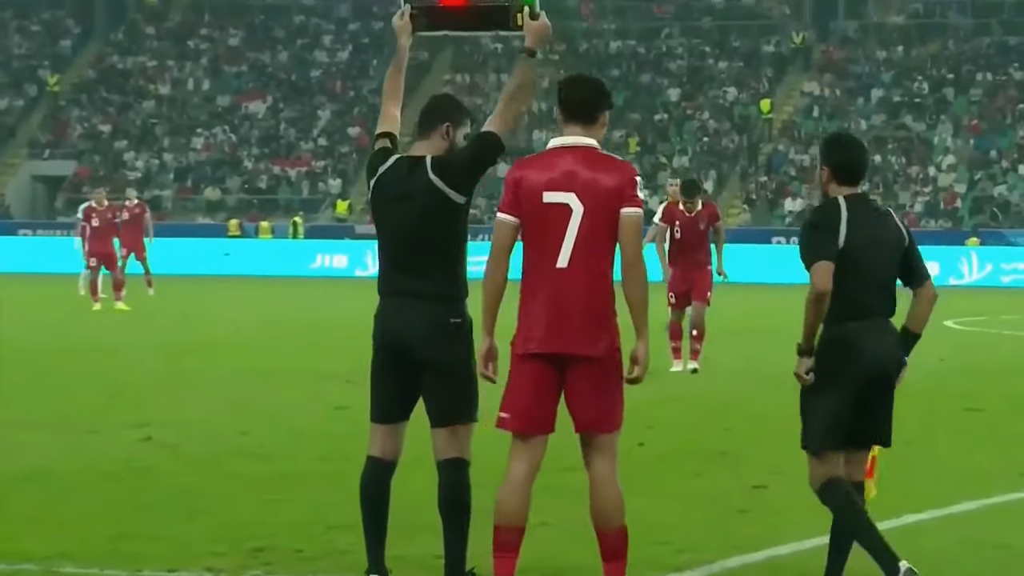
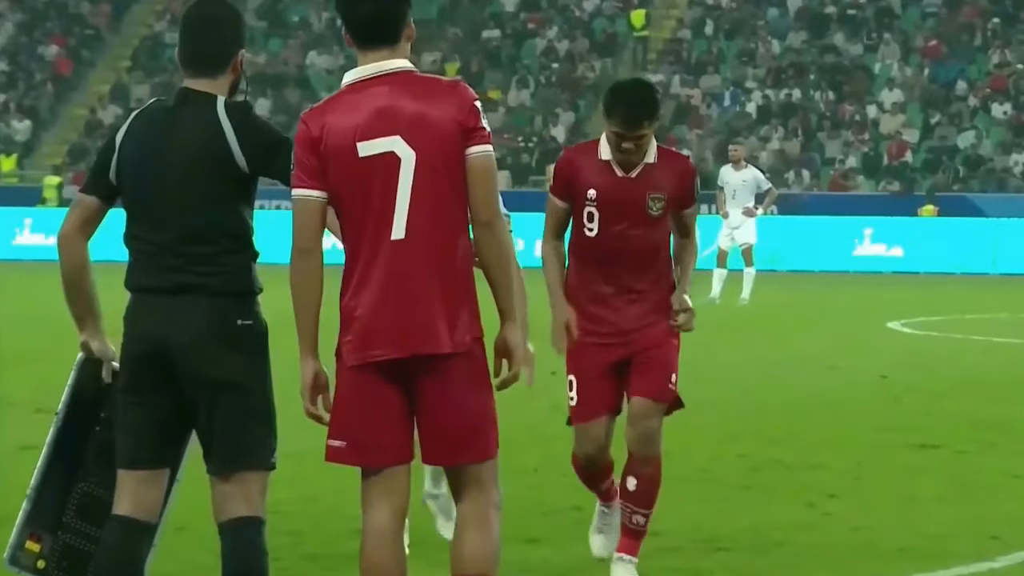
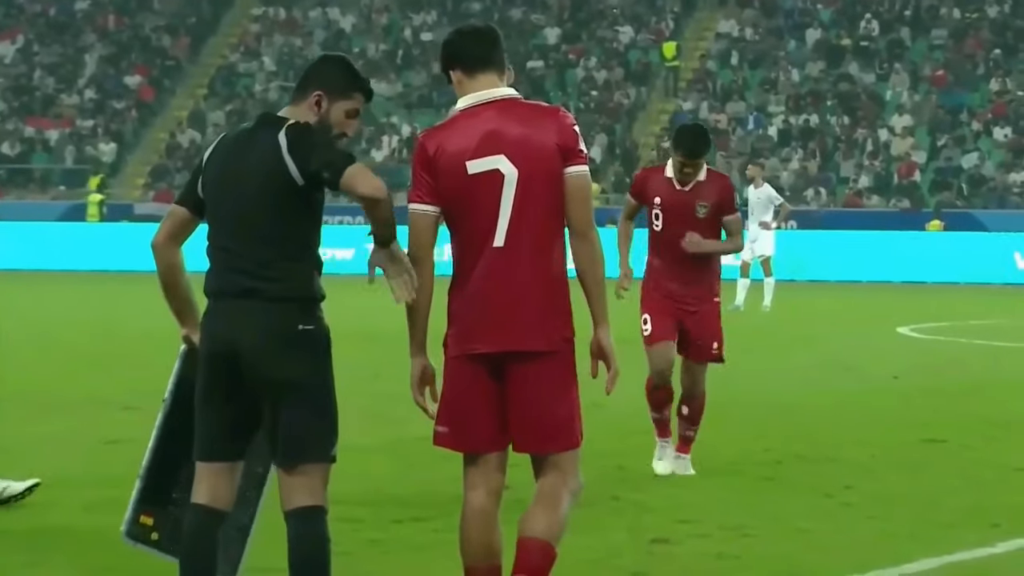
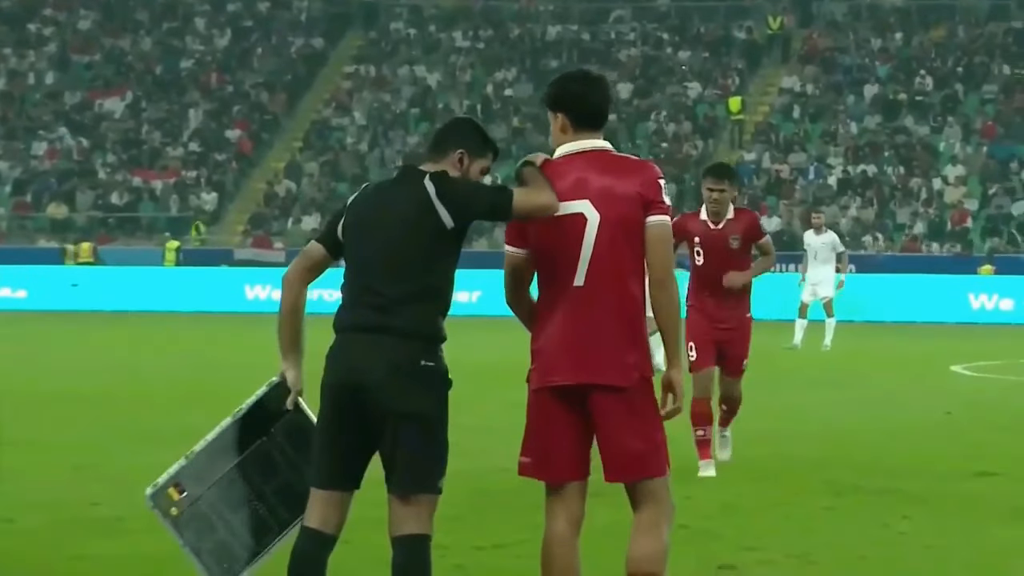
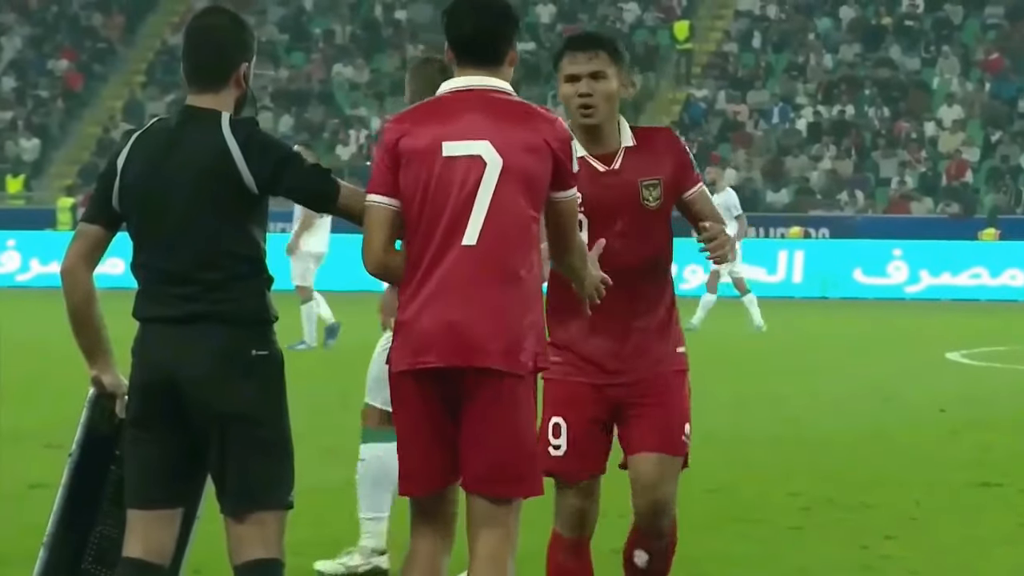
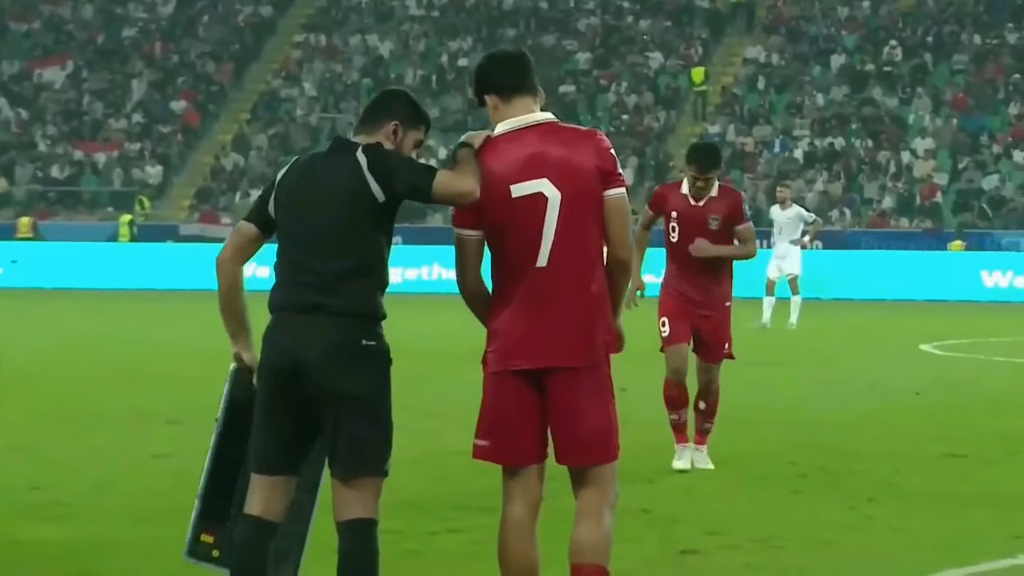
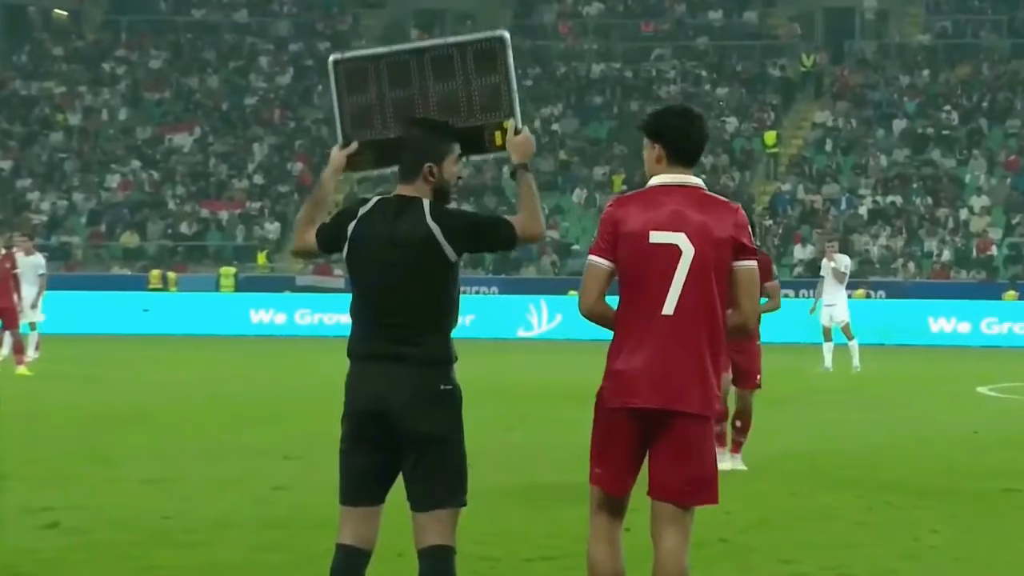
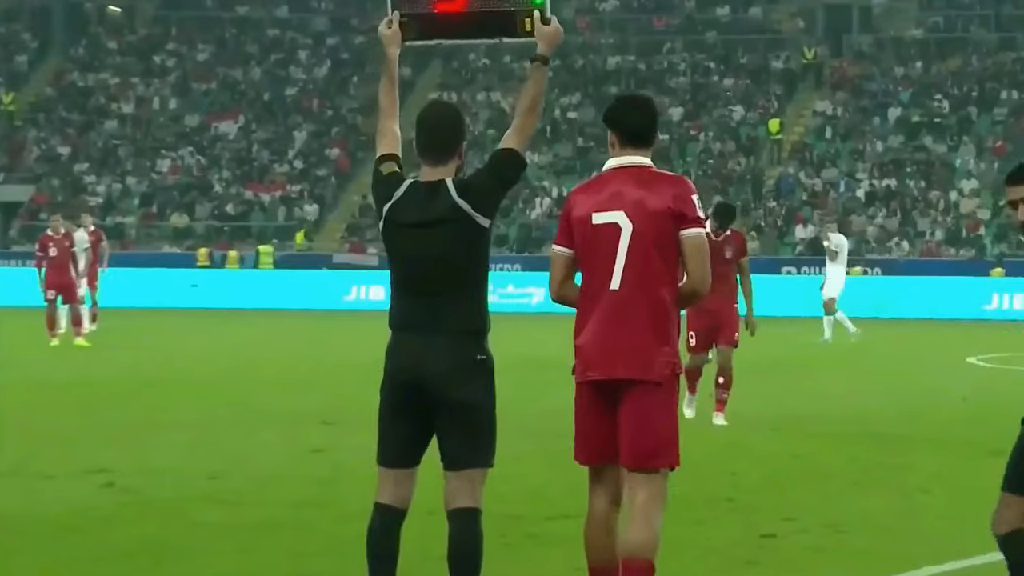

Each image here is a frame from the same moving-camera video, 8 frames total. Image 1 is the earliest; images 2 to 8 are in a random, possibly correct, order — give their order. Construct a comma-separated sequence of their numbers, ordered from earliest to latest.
8, 7, 4, 6, 3, 2, 5
